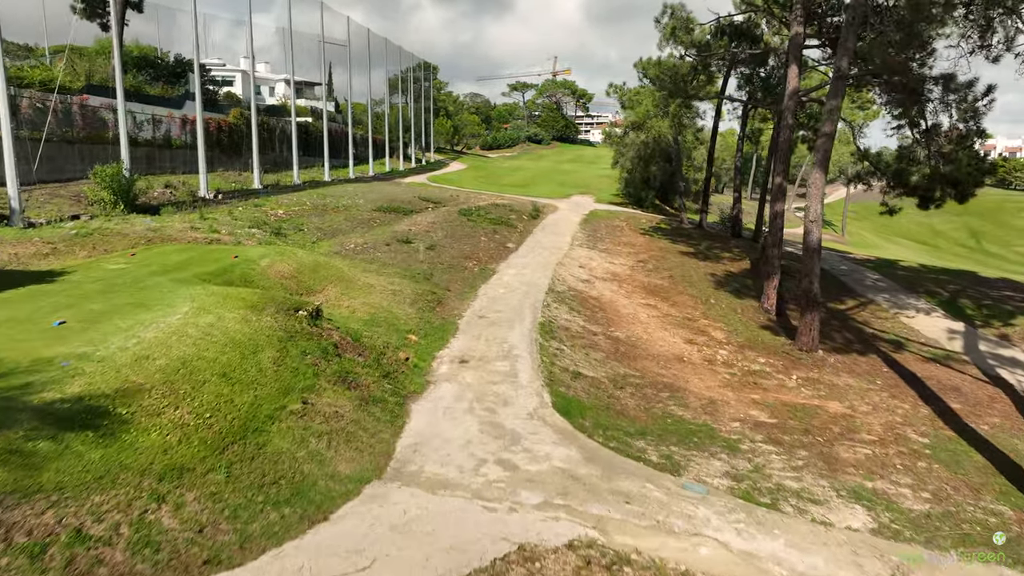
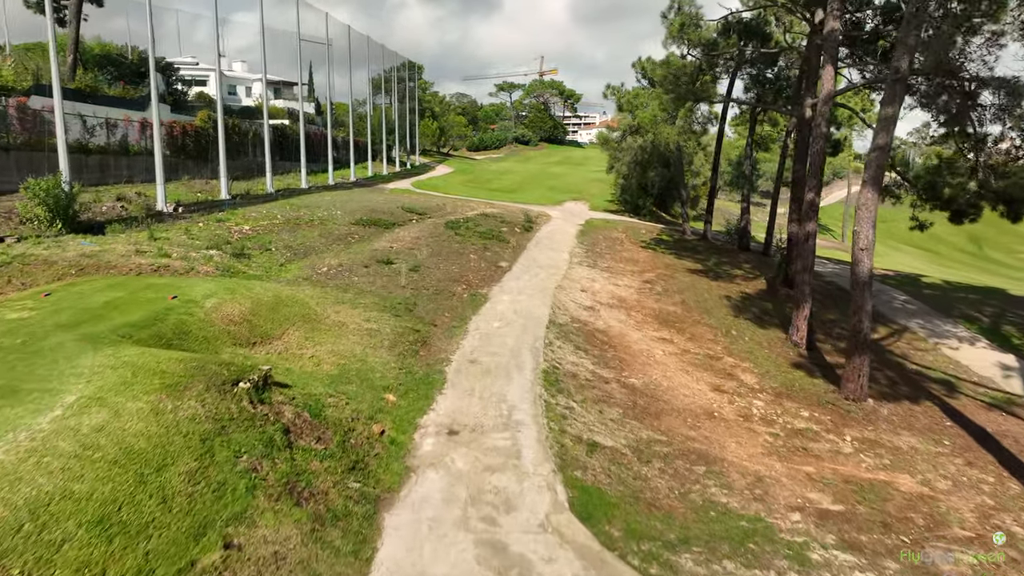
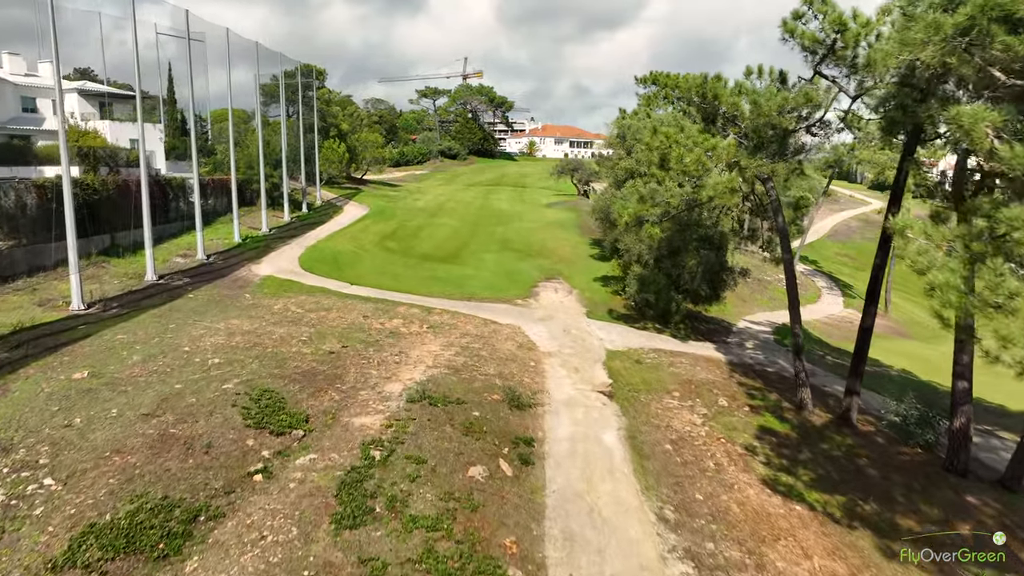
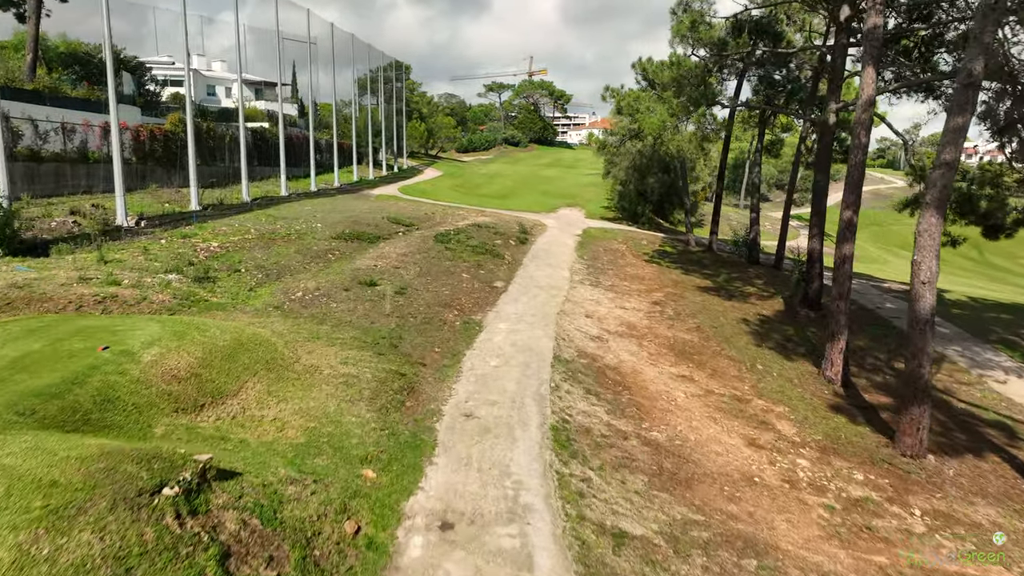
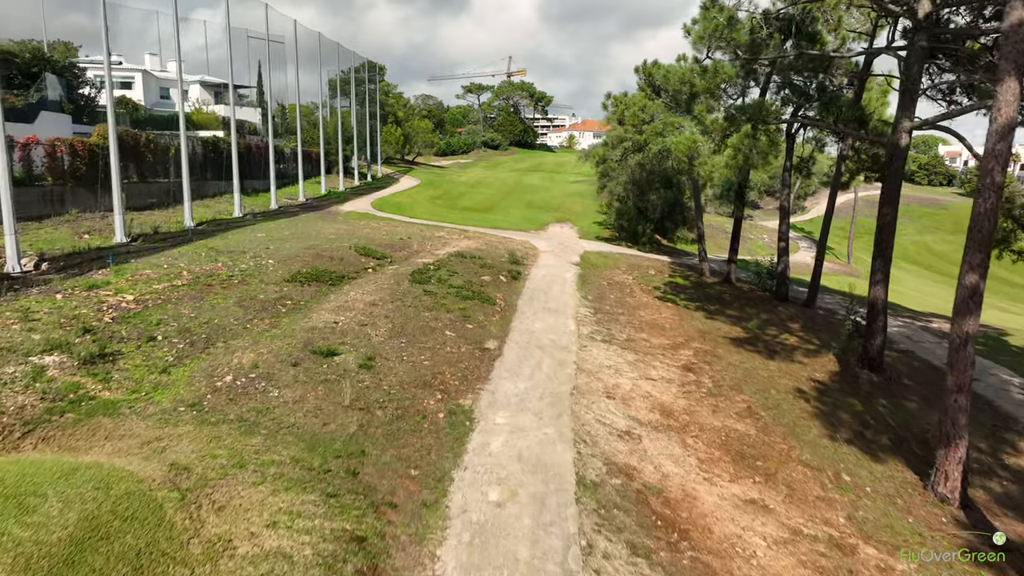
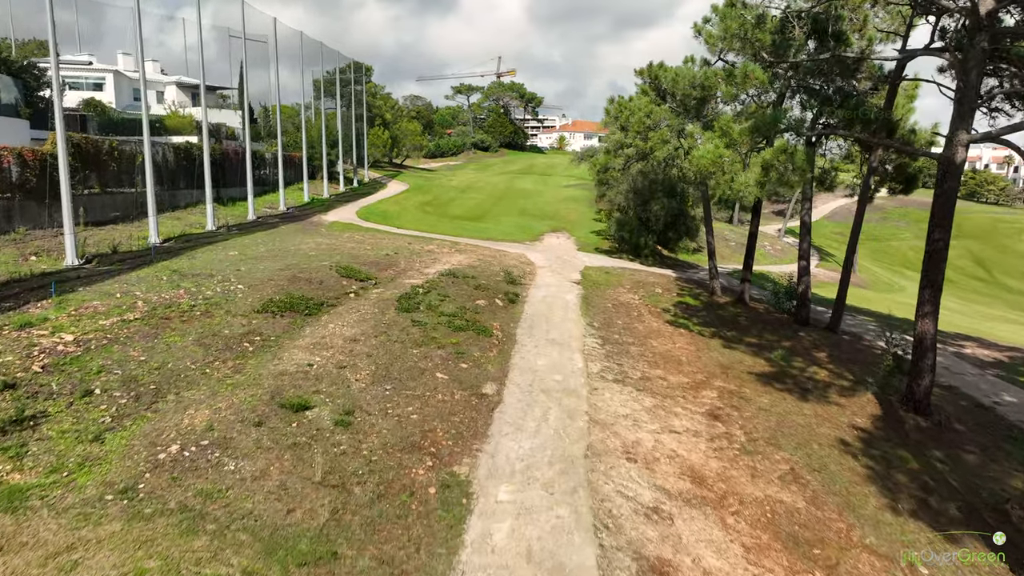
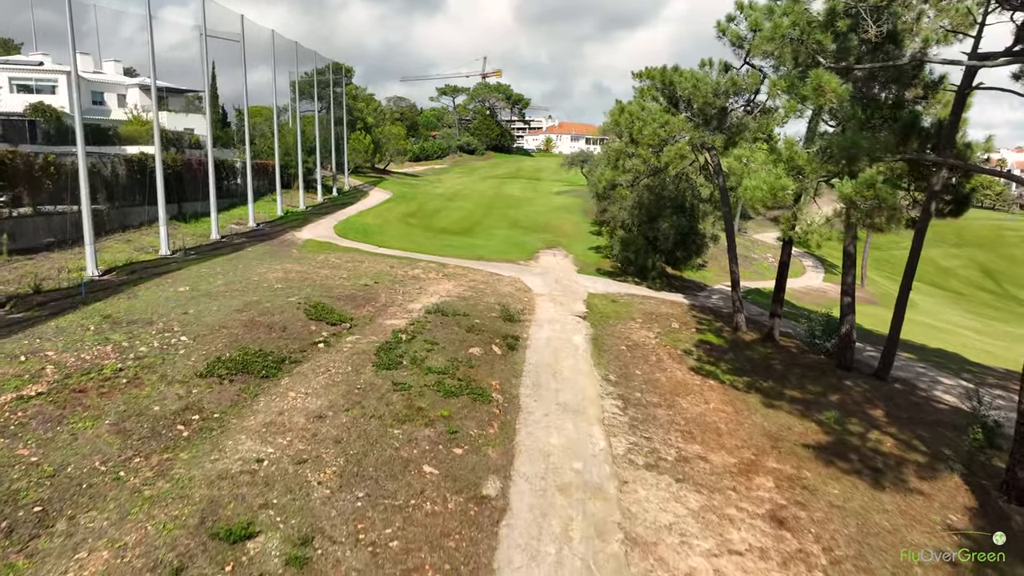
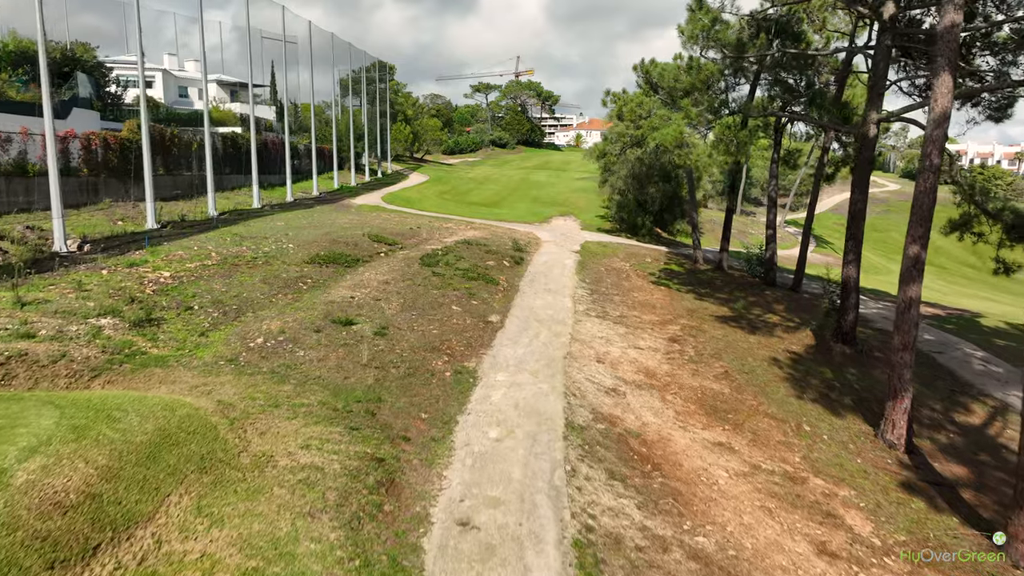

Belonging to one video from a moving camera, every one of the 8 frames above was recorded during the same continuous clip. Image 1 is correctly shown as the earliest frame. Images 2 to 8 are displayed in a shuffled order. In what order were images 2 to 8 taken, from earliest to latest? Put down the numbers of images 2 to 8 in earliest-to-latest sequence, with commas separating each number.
2, 4, 8, 5, 6, 7, 3
